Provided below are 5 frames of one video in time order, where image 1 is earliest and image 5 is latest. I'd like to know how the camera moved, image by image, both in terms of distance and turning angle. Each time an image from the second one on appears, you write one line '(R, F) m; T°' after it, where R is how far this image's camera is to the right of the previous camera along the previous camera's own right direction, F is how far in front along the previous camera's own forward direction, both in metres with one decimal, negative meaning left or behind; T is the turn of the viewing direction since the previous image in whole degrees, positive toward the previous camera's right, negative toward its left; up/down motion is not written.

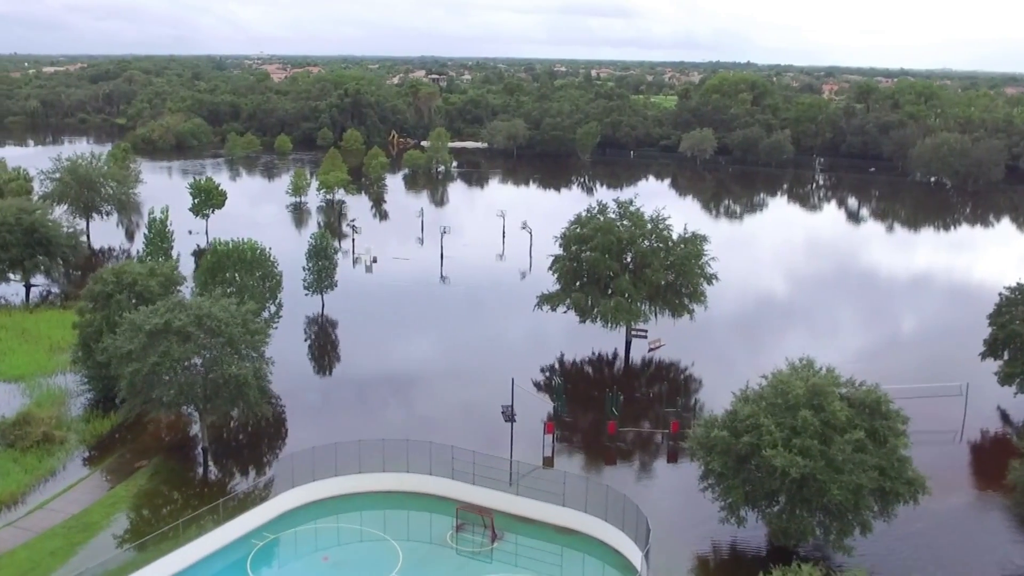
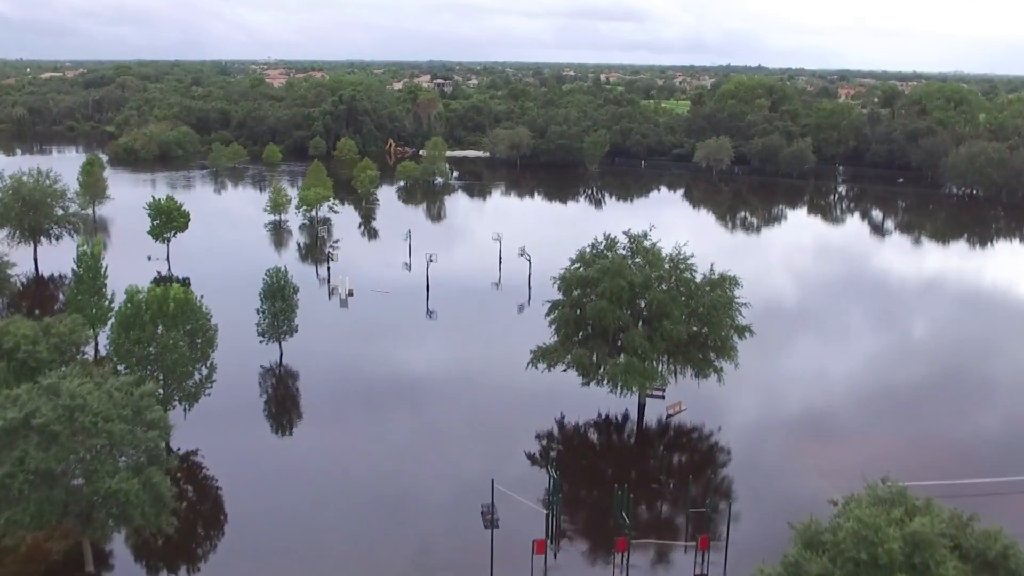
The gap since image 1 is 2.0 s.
(+0.5, +4.1) m; -1°
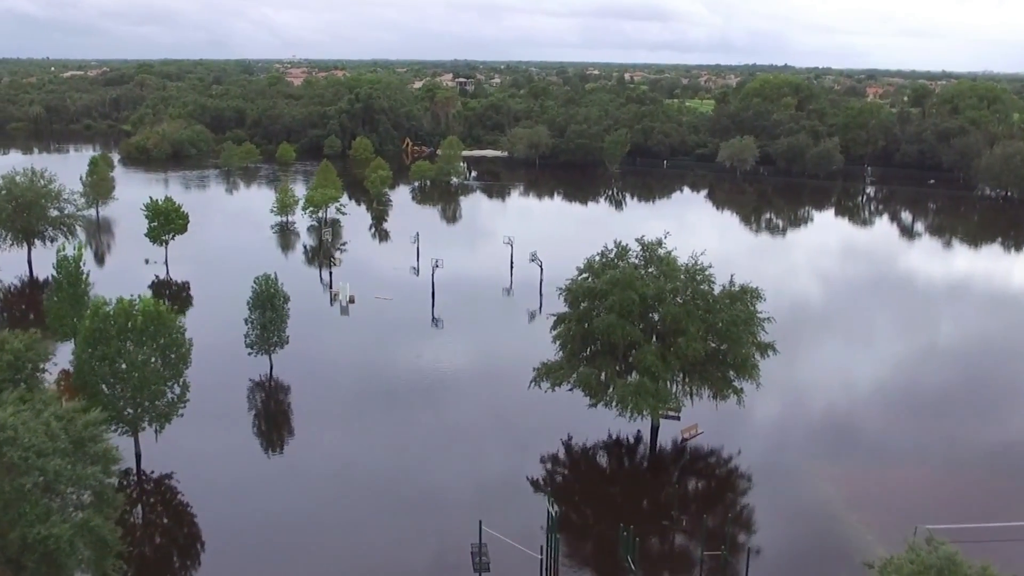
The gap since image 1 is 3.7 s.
(+0.4, +1.5) m; -2°
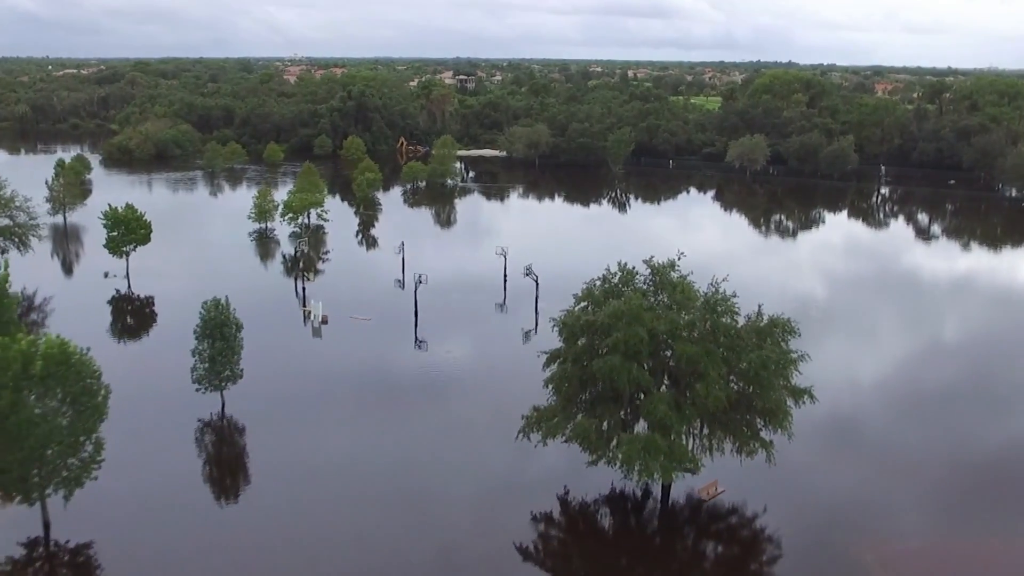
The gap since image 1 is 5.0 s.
(+0.3, +2.9) m; 0°
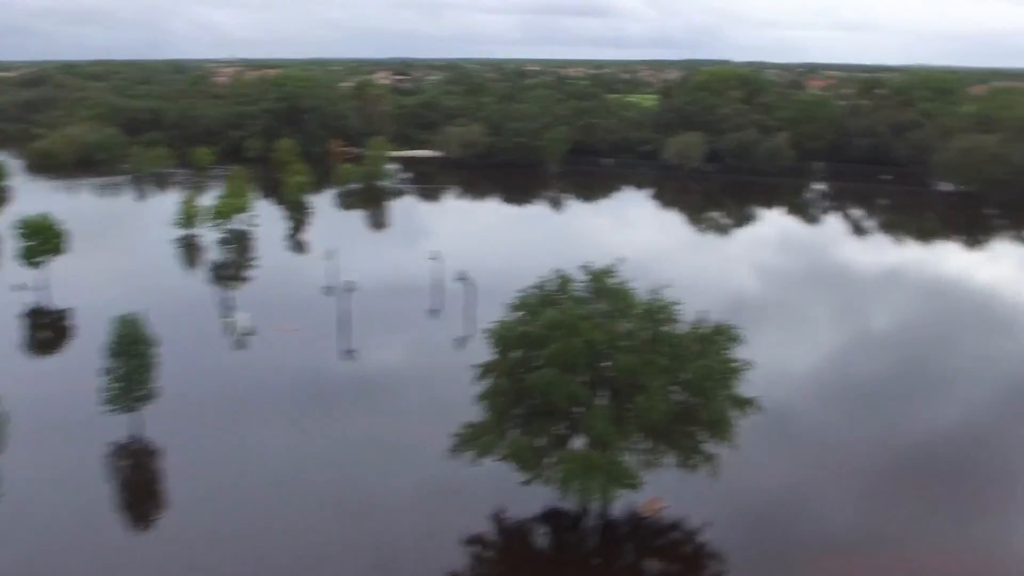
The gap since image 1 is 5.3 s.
(+0.4, +0.9) m; +4°
